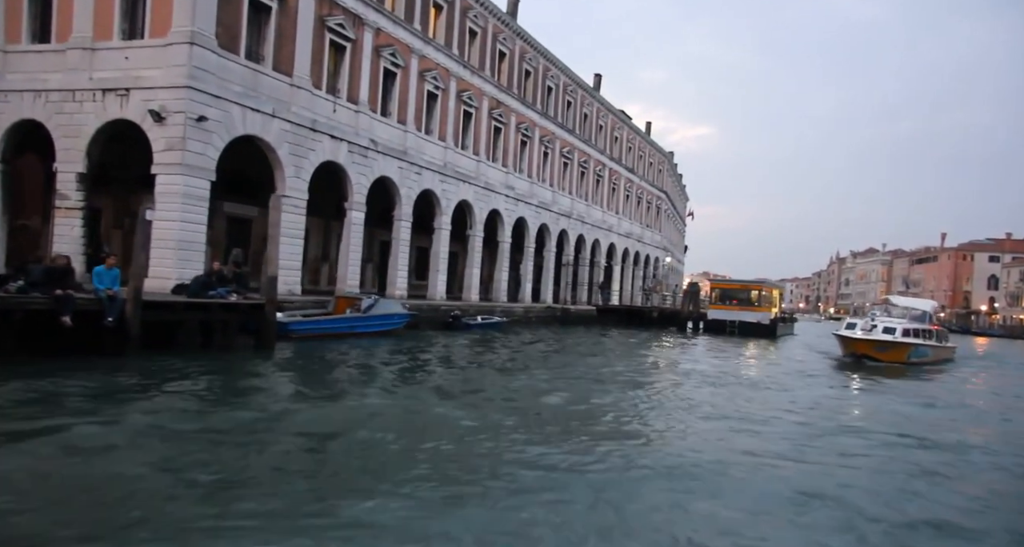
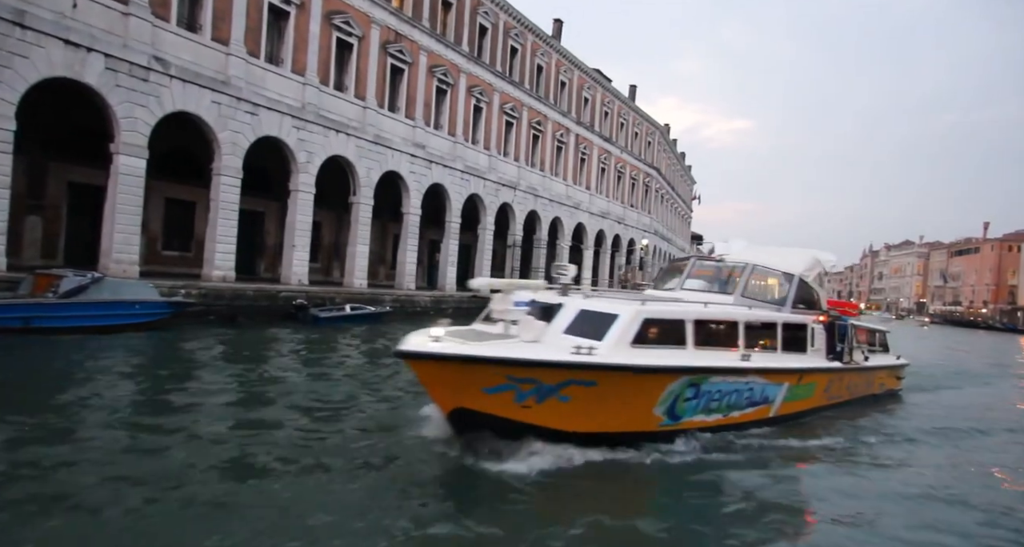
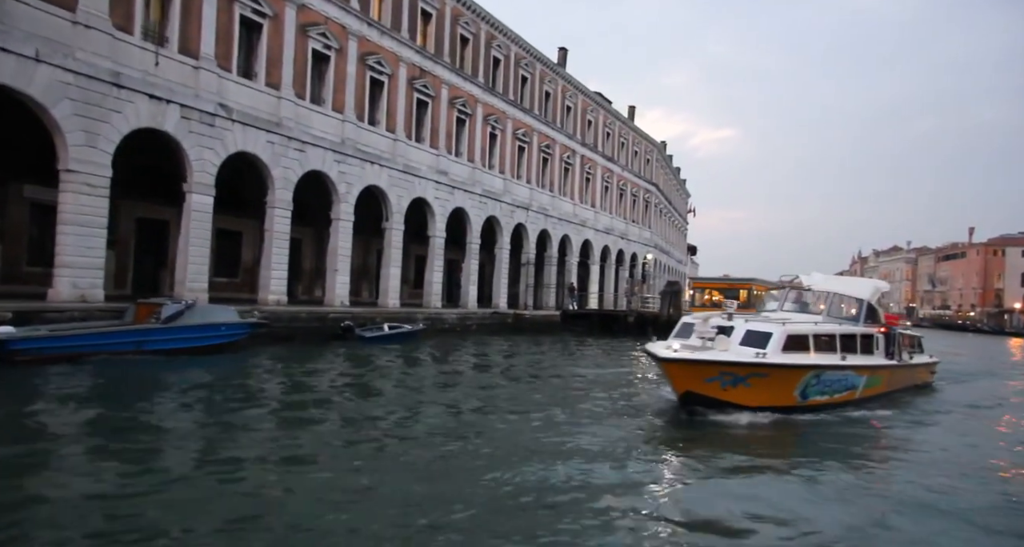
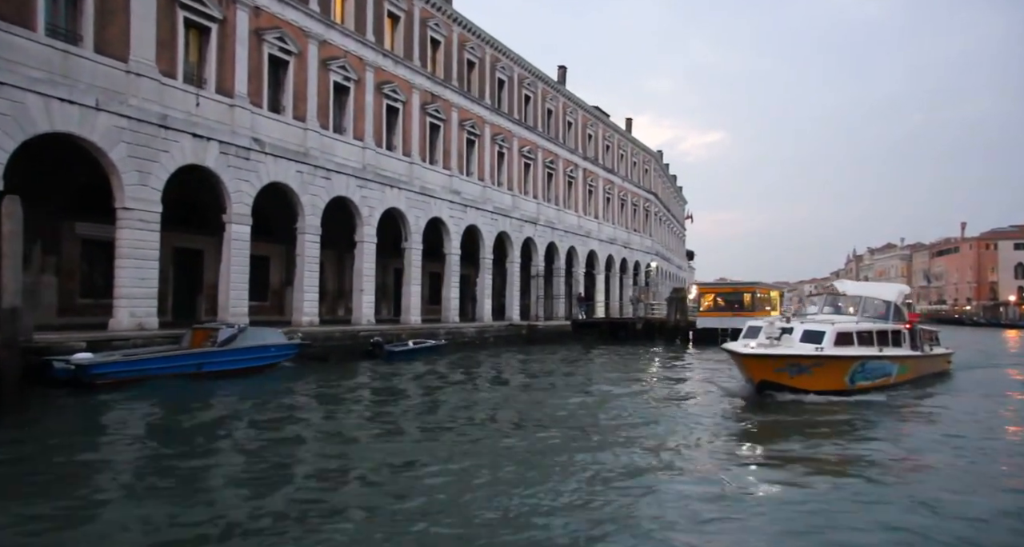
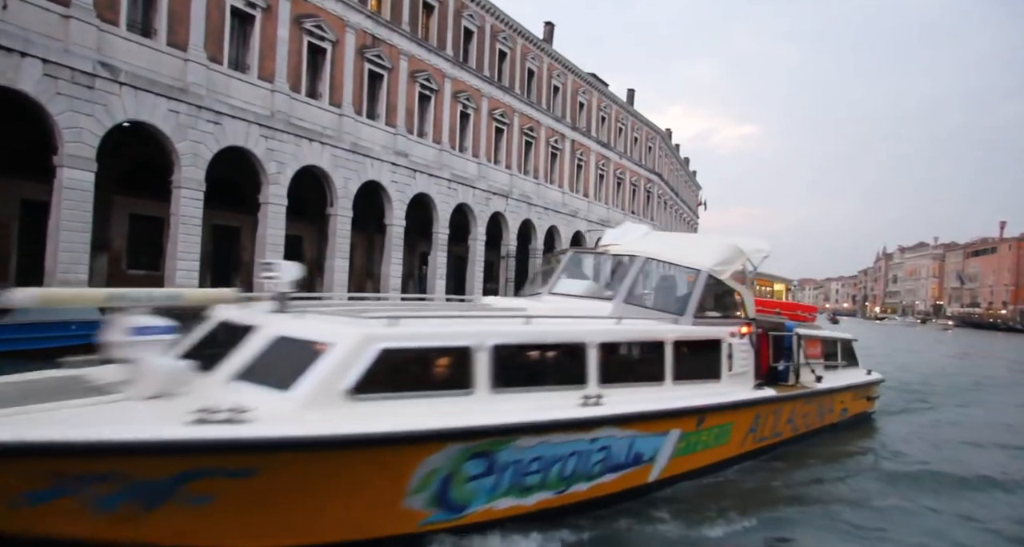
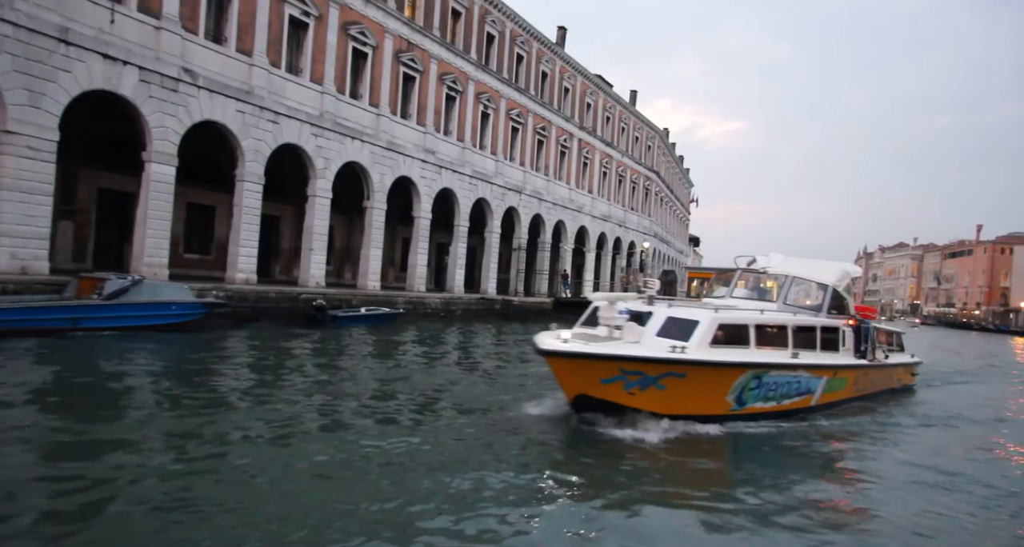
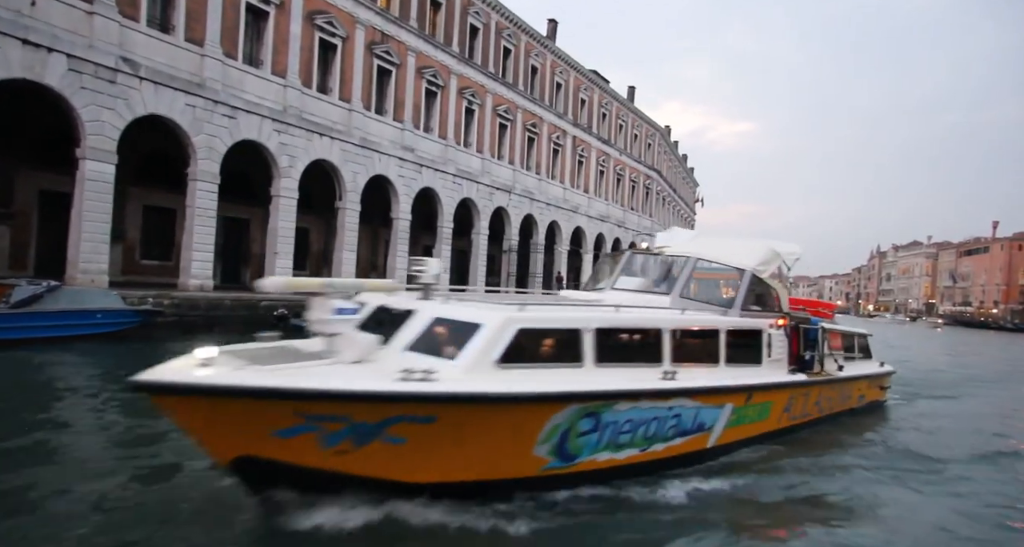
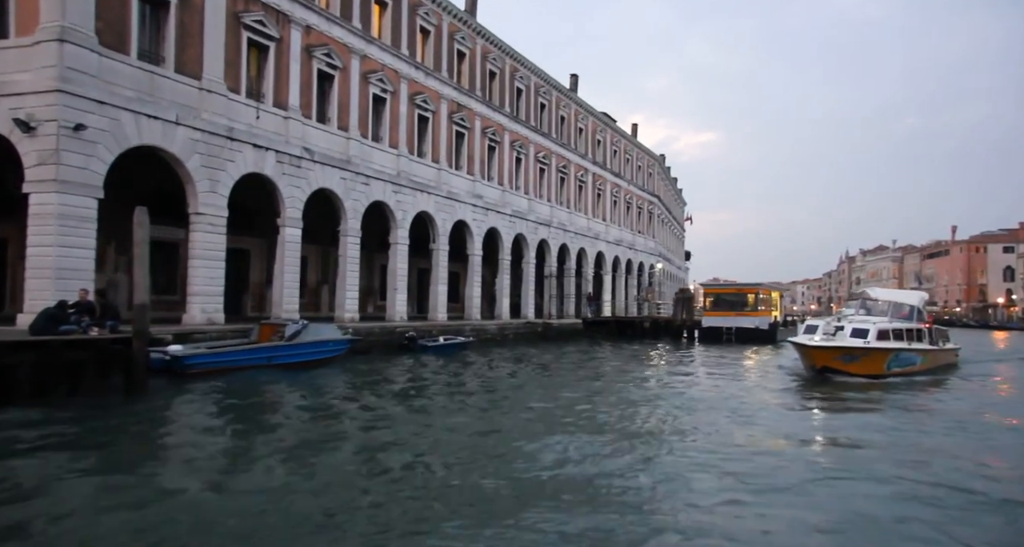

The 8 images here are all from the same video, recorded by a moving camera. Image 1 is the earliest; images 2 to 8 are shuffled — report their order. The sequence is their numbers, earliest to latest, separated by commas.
8, 4, 3, 6, 2, 7, 5
